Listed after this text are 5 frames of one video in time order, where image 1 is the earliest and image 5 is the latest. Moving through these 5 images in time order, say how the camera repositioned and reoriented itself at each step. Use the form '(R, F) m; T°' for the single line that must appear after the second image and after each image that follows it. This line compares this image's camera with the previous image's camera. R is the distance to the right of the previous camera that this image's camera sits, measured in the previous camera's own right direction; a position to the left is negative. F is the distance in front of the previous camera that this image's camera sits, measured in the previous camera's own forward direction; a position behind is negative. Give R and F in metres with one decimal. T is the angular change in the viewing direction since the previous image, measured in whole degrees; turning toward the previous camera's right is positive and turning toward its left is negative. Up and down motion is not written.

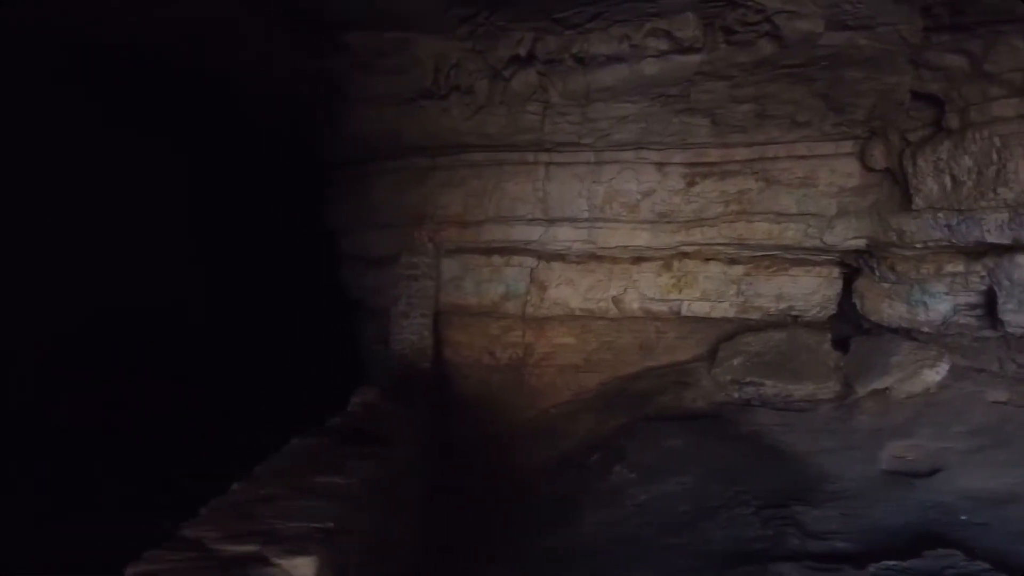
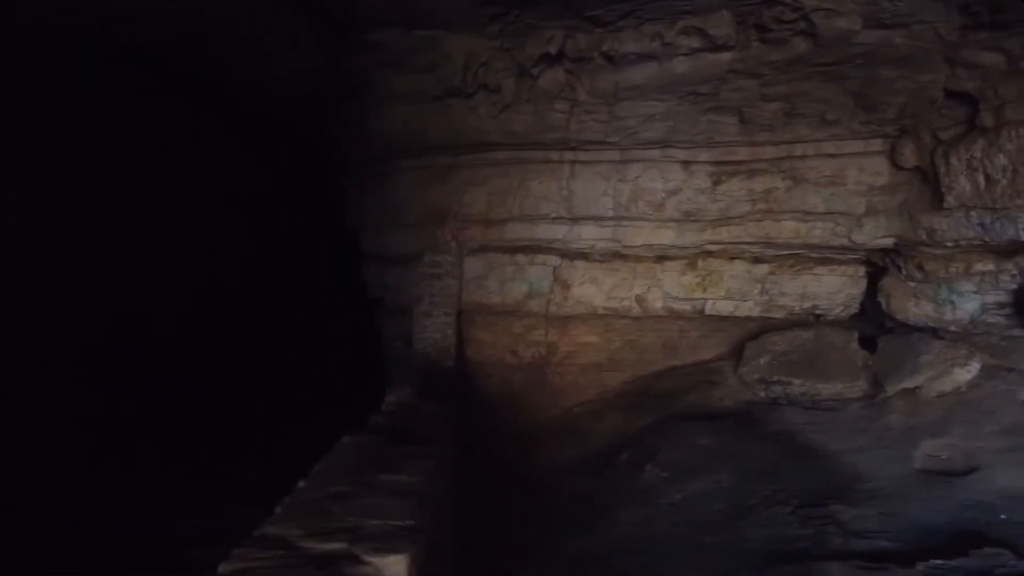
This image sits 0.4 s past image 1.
(-0.1, 0.0) m; 0°
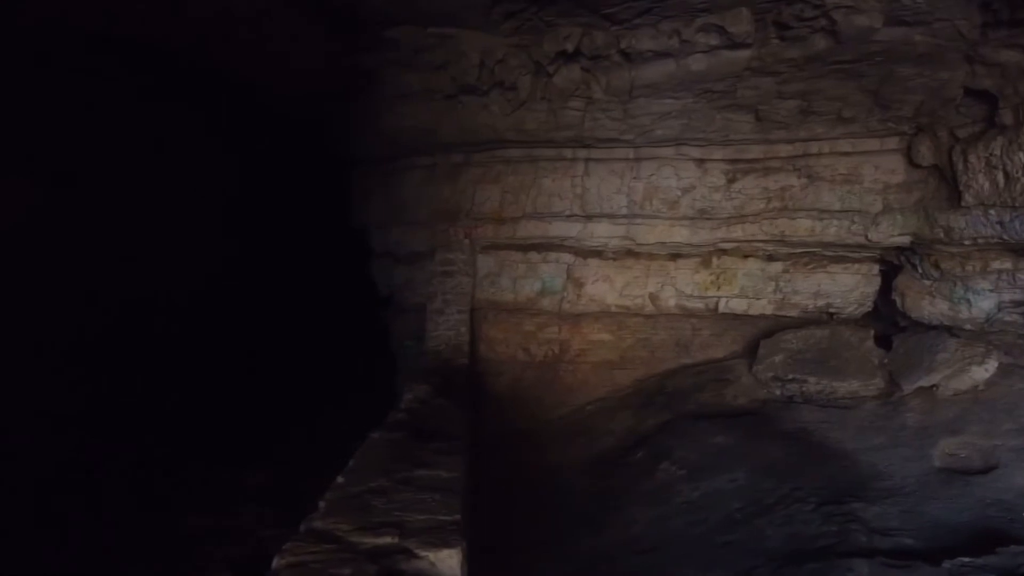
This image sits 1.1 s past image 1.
(0.0, 0.0) m; 0°
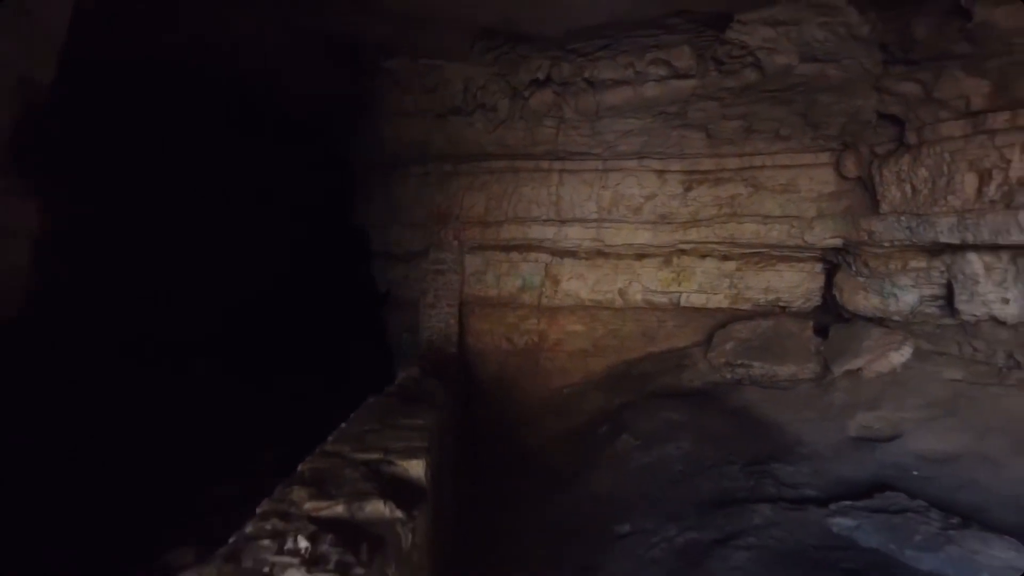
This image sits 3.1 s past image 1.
(+0.1, -0.4) m; 0°
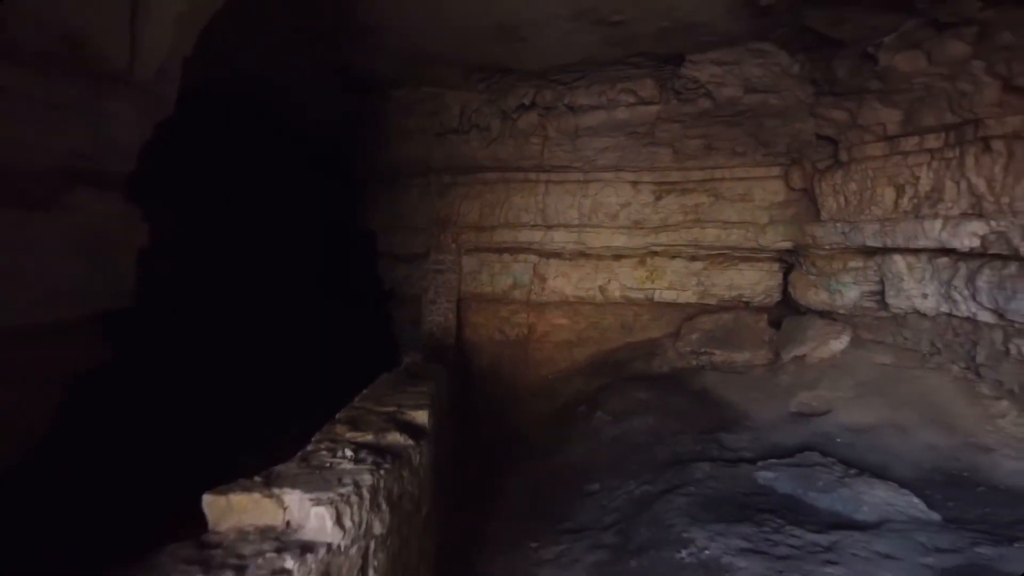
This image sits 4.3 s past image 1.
(0.0, -0.5) m; 0°
